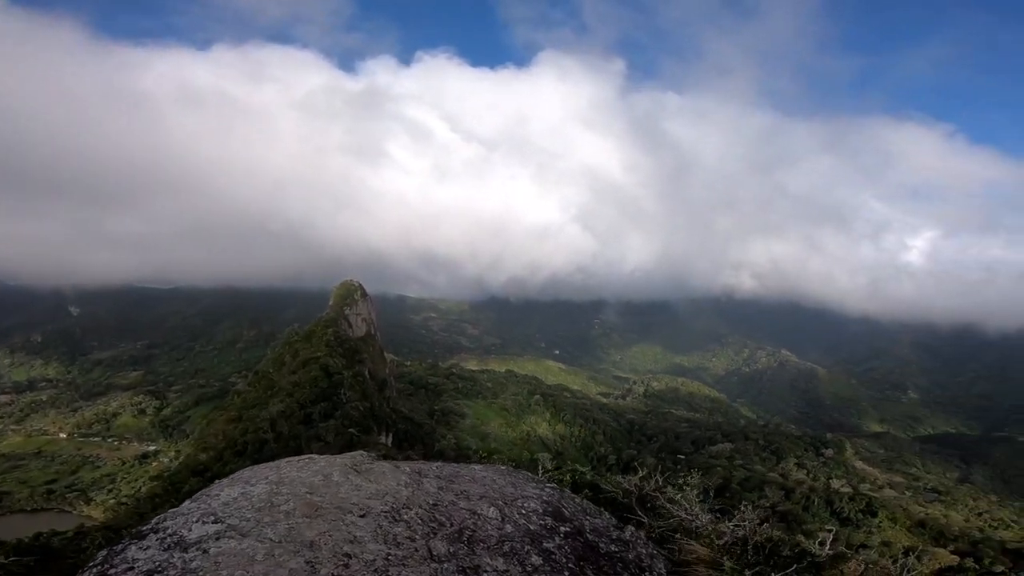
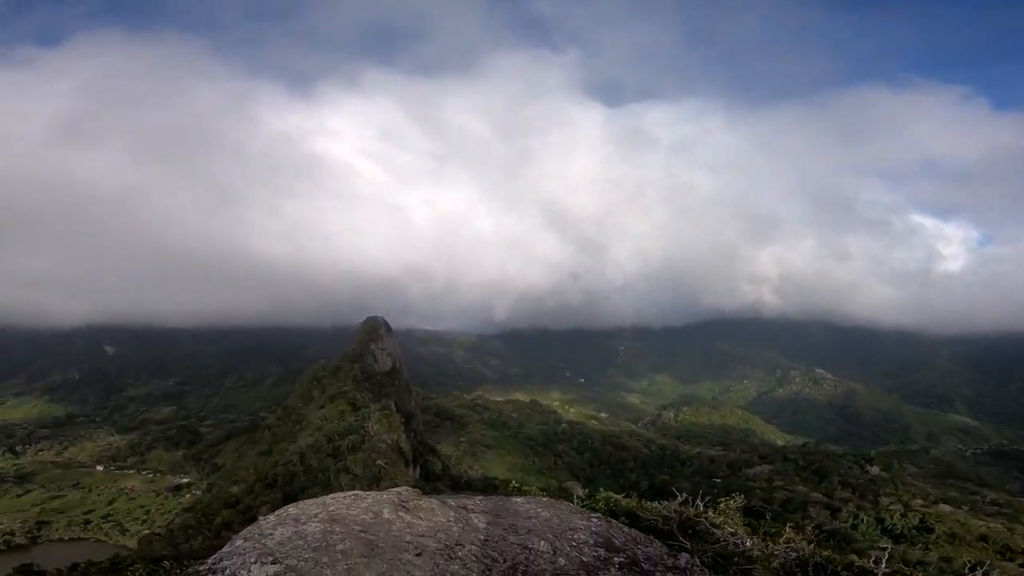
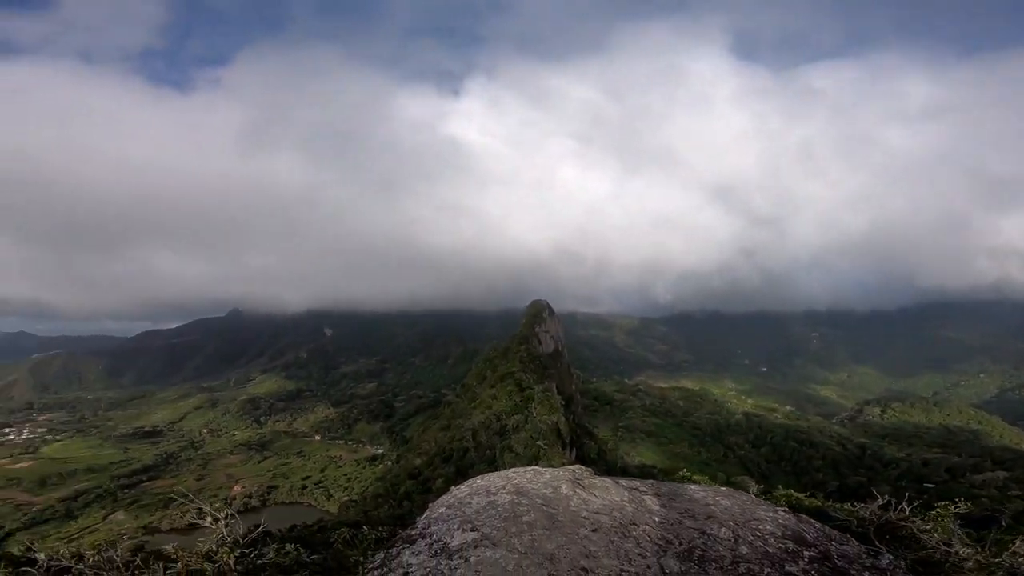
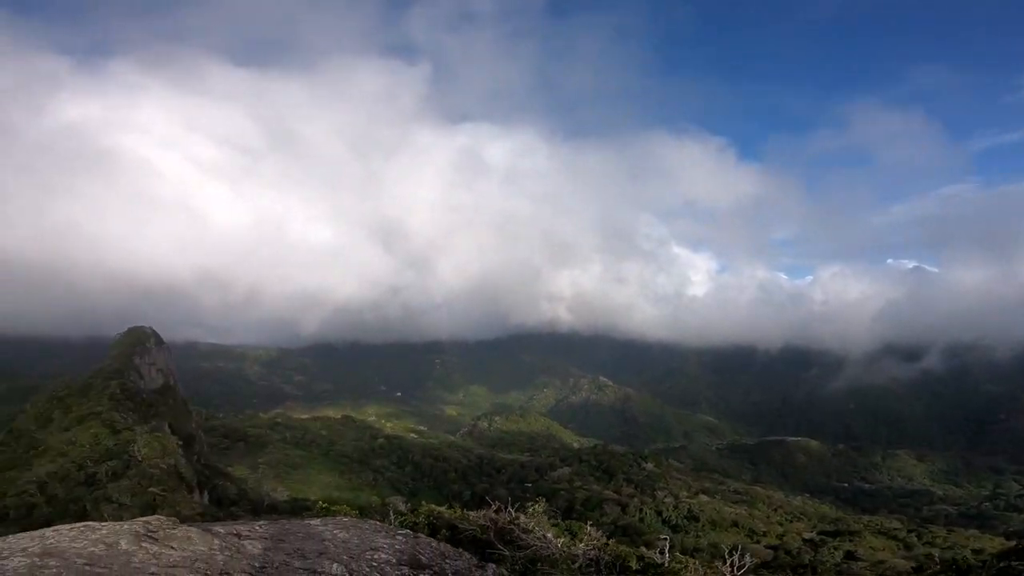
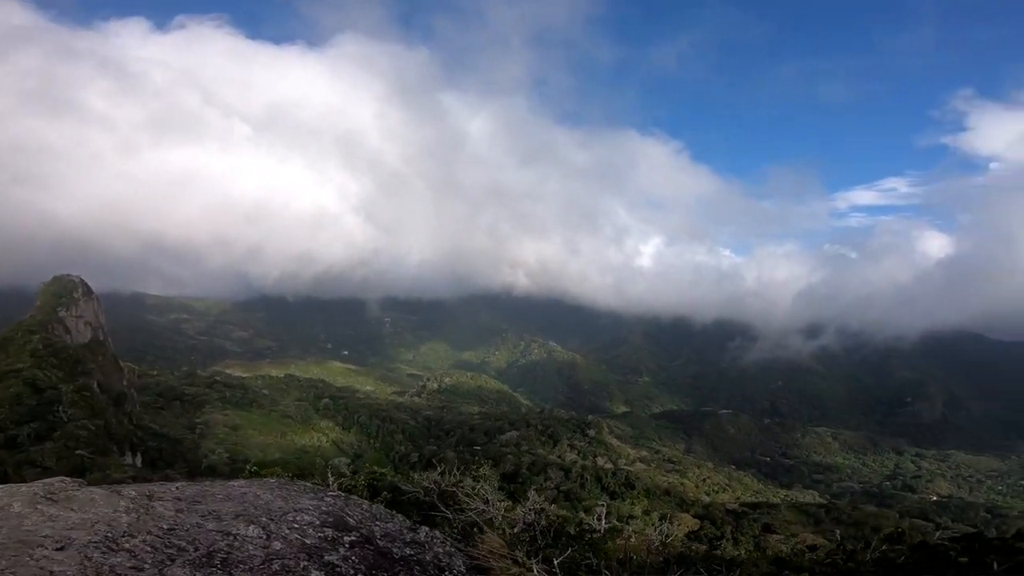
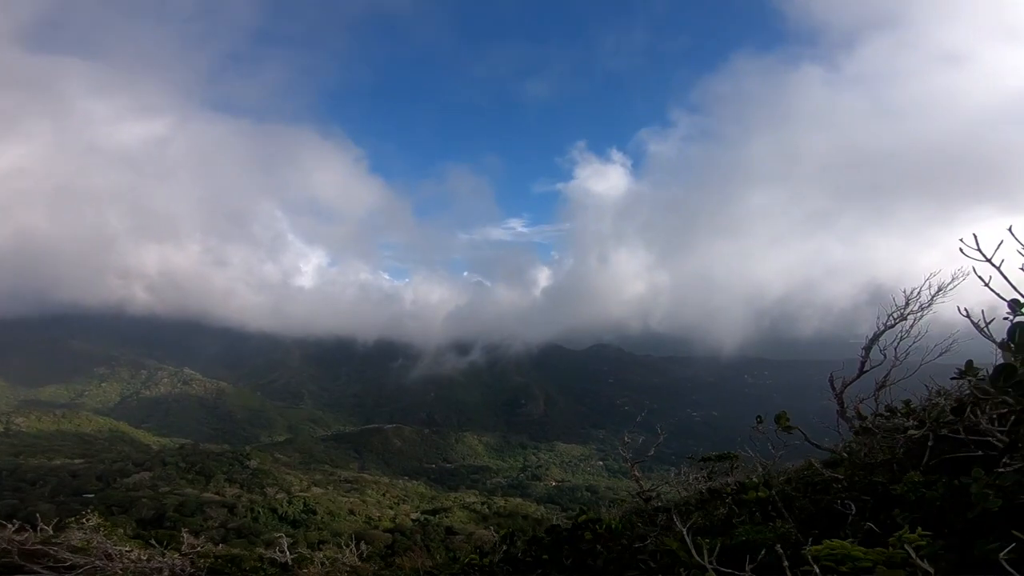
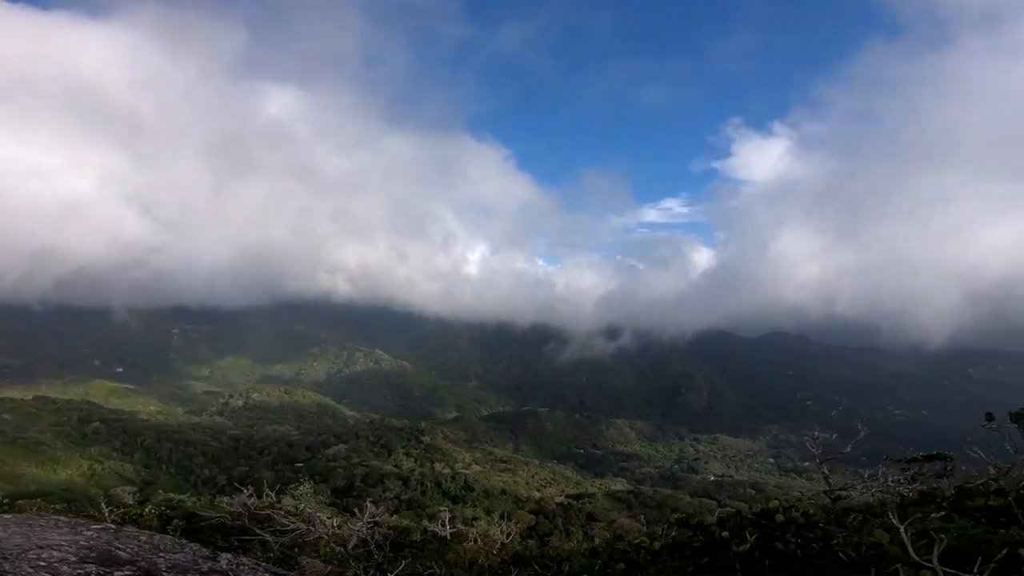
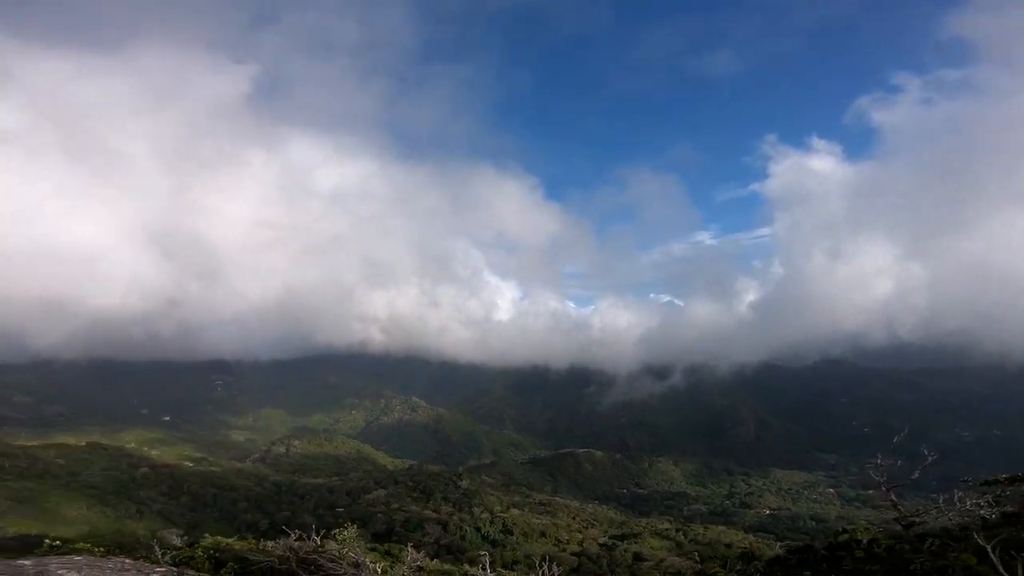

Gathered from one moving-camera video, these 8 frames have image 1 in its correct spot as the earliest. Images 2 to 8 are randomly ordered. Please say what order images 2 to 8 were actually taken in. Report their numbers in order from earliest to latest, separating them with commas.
5, 7, 6, 8, 4, 2, 3
